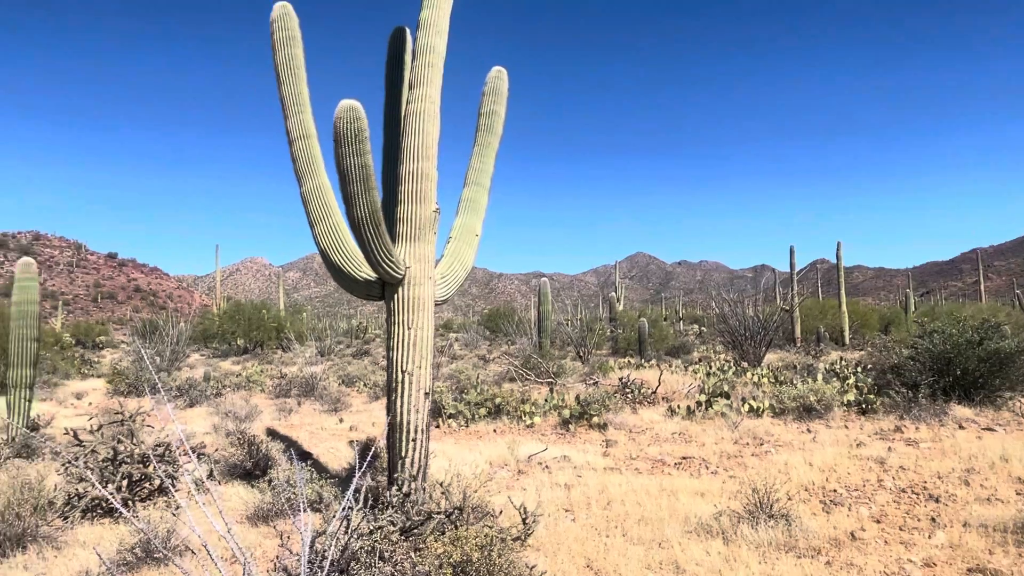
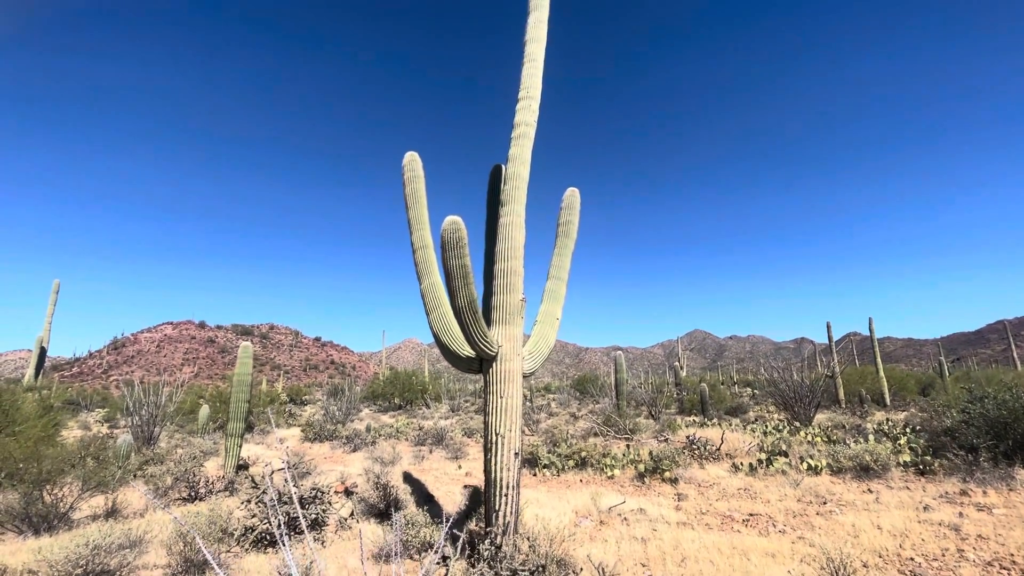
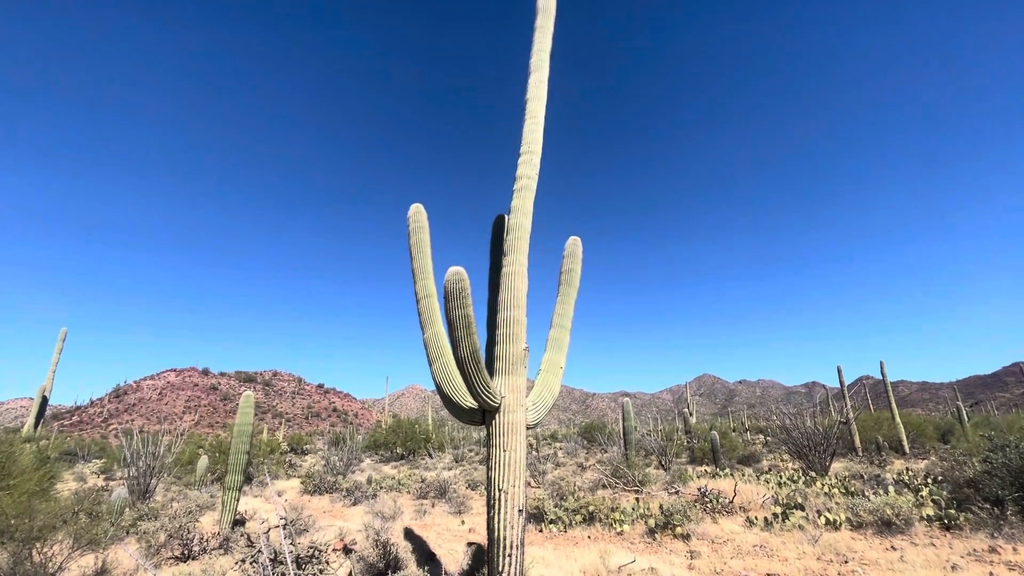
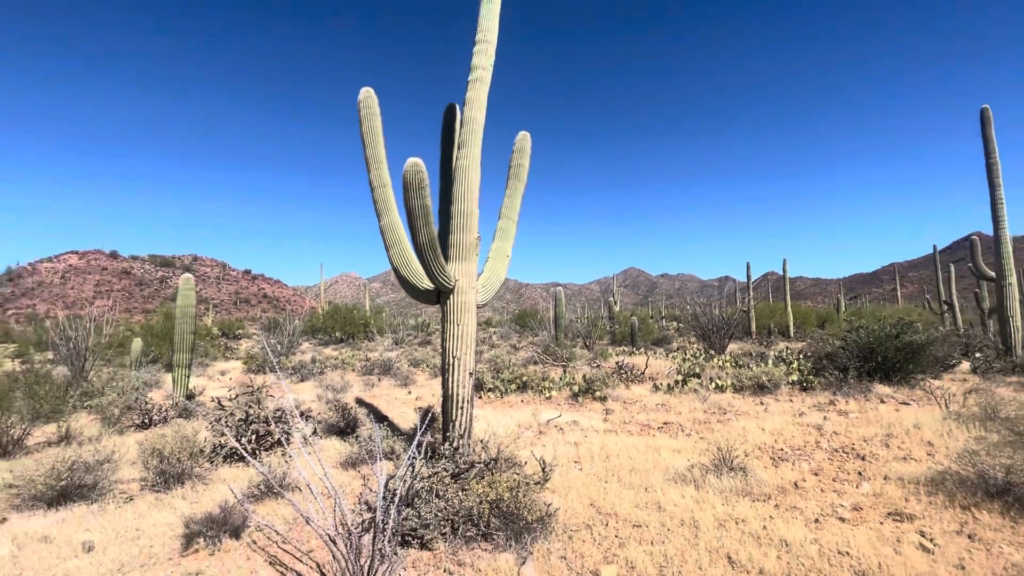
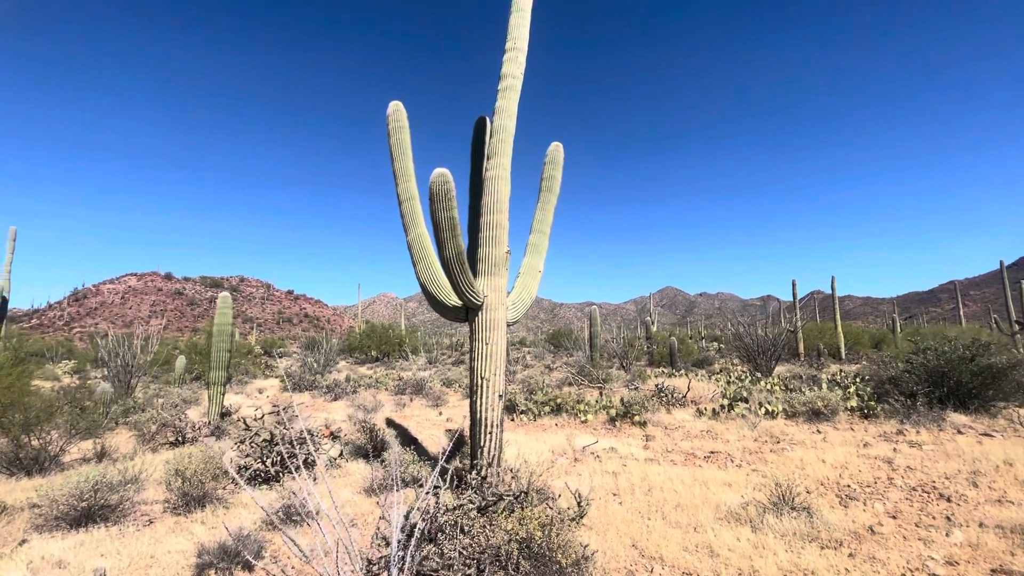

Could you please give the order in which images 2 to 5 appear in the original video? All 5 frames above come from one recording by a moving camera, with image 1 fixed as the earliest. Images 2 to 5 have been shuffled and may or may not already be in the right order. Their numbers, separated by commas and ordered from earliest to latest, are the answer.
4, 5, 2, 3
